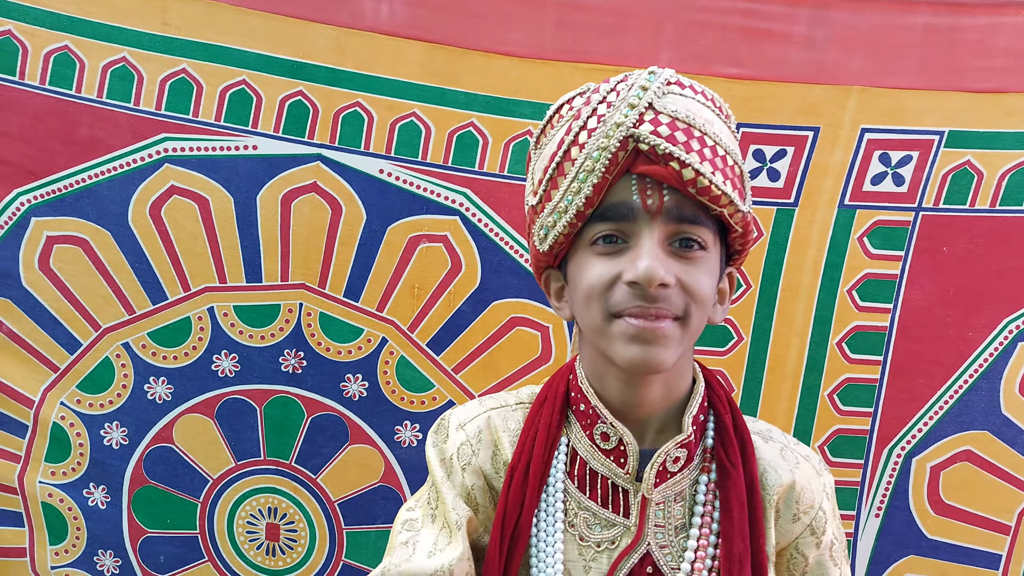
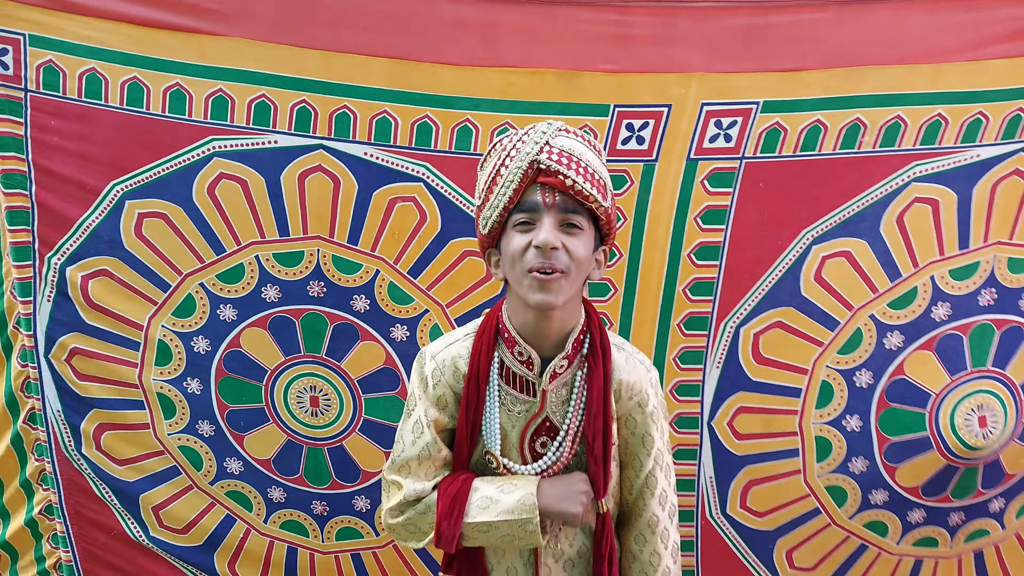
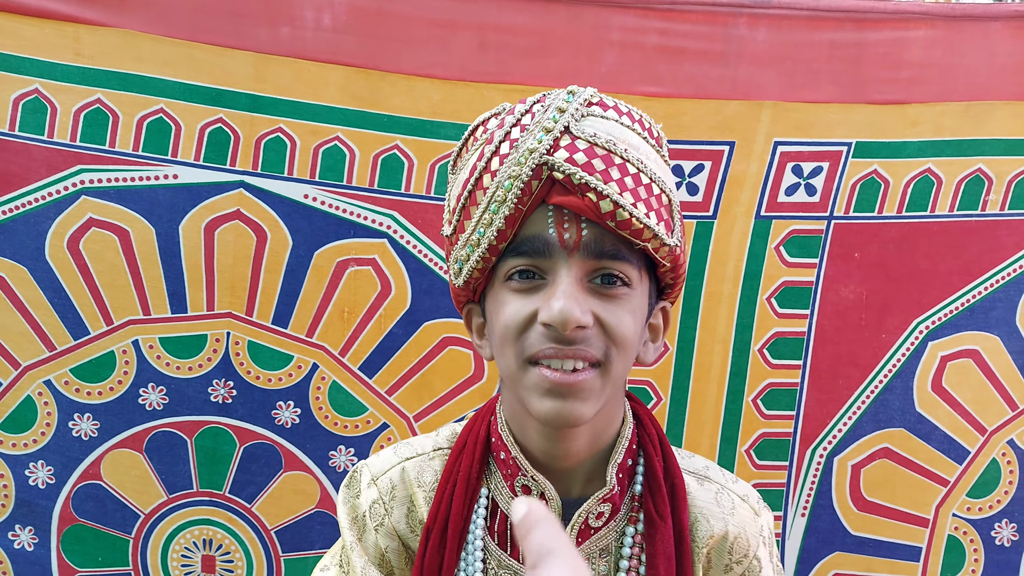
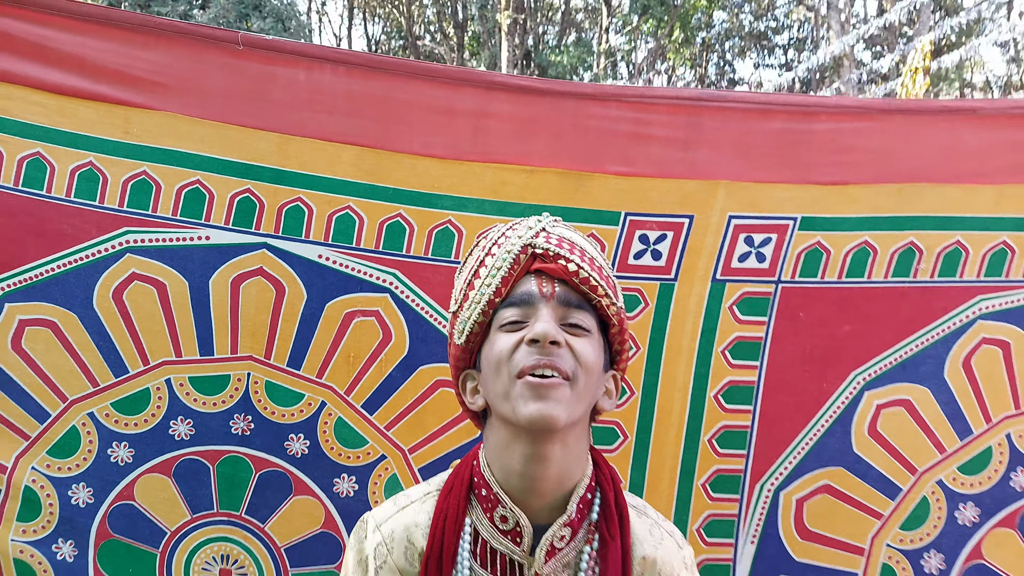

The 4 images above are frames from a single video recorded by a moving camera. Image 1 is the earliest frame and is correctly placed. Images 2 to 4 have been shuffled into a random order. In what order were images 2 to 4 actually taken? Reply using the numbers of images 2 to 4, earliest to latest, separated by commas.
3, 4, 2
